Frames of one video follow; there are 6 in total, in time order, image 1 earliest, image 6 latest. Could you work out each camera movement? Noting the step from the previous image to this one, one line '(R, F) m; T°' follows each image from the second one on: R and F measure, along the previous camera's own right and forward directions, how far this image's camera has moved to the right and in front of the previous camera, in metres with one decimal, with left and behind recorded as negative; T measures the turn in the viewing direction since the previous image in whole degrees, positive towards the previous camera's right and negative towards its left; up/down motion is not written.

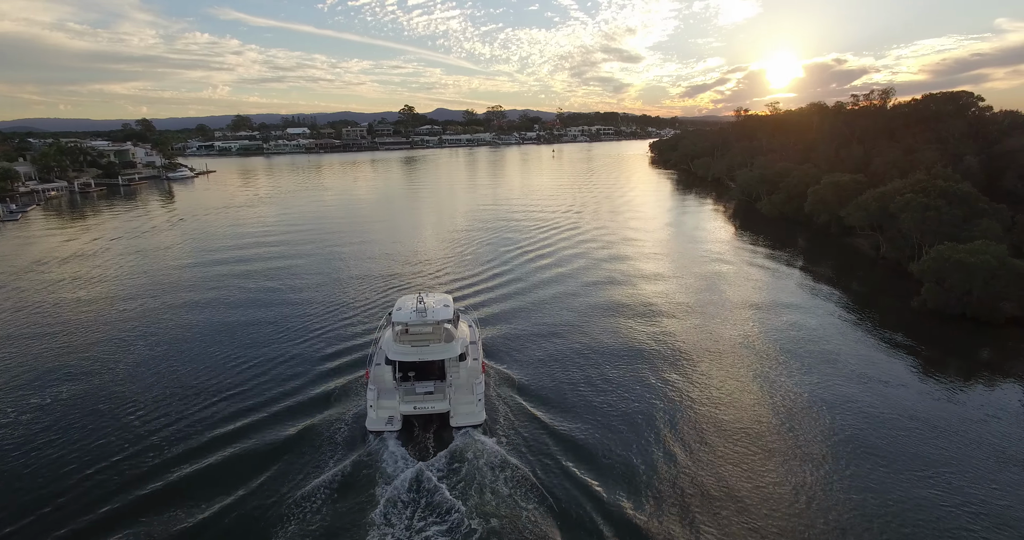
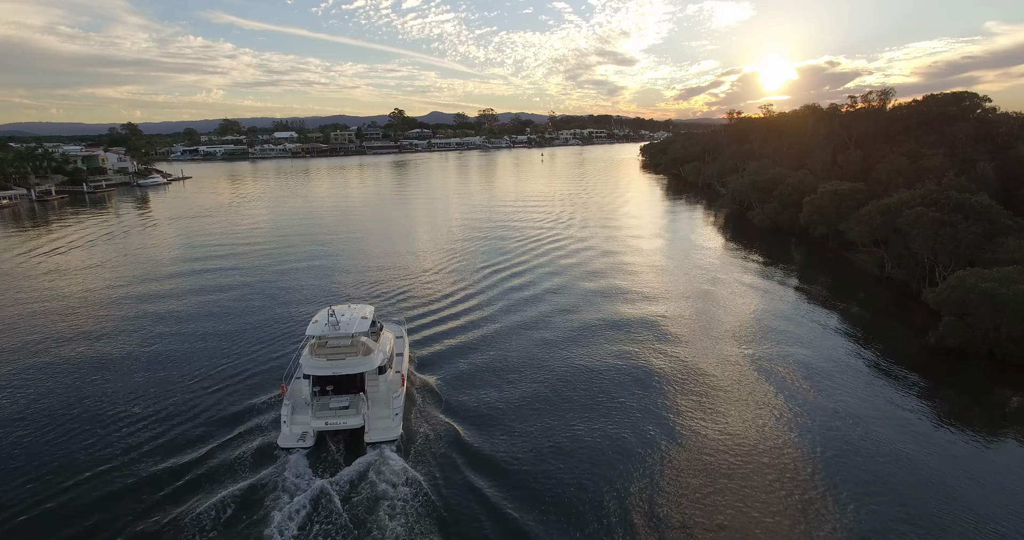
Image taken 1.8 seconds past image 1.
(+1.0, +2.1) m; 0°
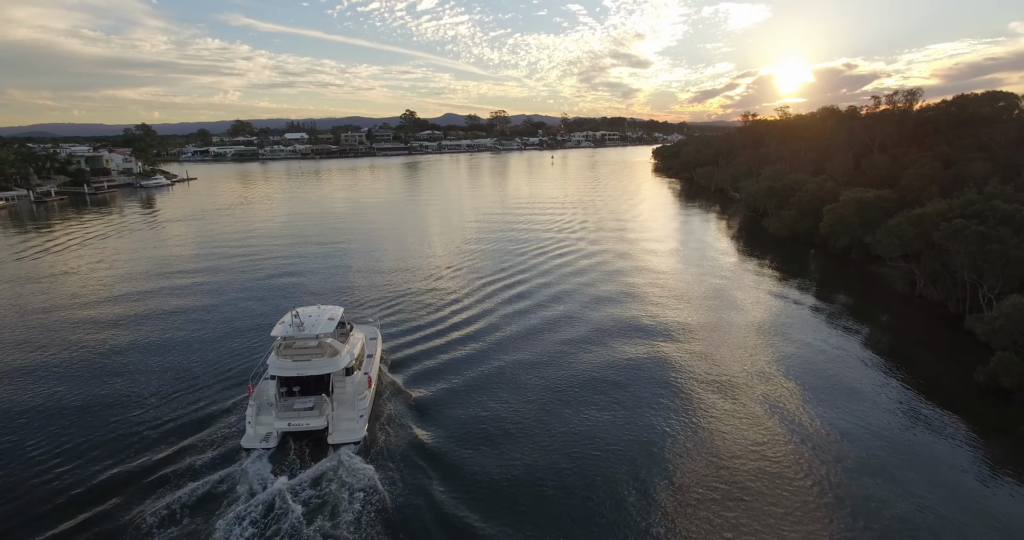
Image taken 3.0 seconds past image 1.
(+0.5, +1.4) m; -1°
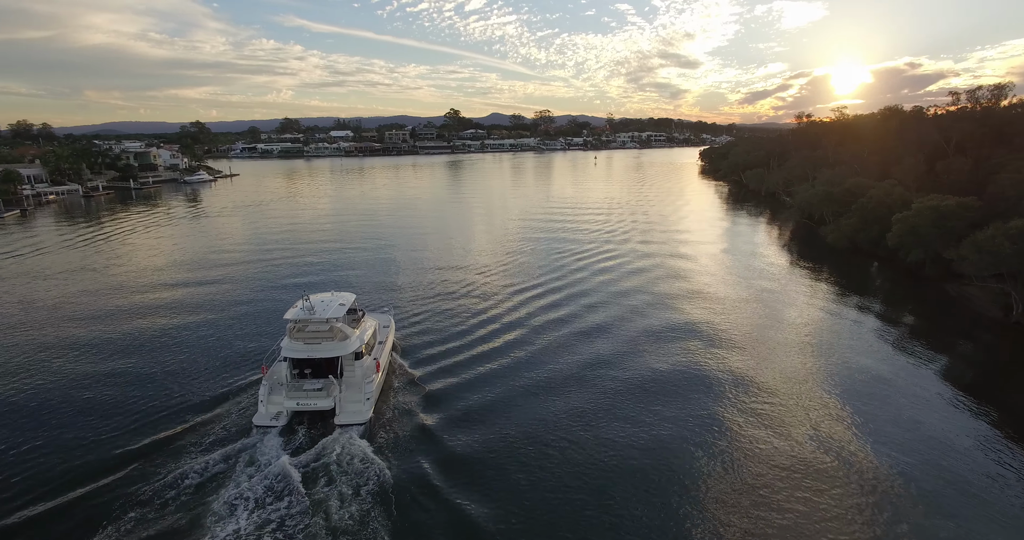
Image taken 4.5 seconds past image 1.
(+0.4, +1.5) m; -4°
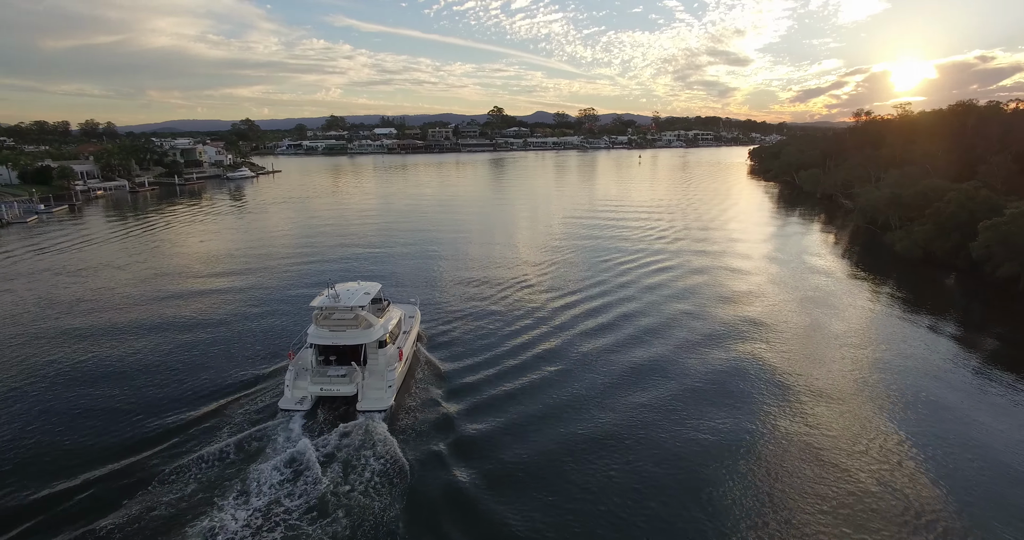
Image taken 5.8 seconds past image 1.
(+0.2, +1.5) m; -4°
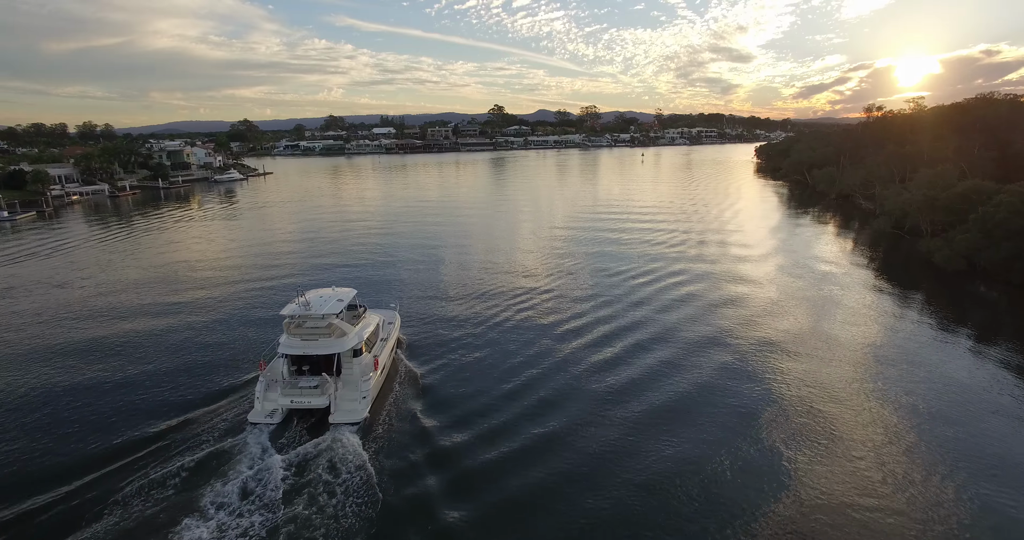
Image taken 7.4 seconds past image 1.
(+0.4, +2.4) m; 0°
